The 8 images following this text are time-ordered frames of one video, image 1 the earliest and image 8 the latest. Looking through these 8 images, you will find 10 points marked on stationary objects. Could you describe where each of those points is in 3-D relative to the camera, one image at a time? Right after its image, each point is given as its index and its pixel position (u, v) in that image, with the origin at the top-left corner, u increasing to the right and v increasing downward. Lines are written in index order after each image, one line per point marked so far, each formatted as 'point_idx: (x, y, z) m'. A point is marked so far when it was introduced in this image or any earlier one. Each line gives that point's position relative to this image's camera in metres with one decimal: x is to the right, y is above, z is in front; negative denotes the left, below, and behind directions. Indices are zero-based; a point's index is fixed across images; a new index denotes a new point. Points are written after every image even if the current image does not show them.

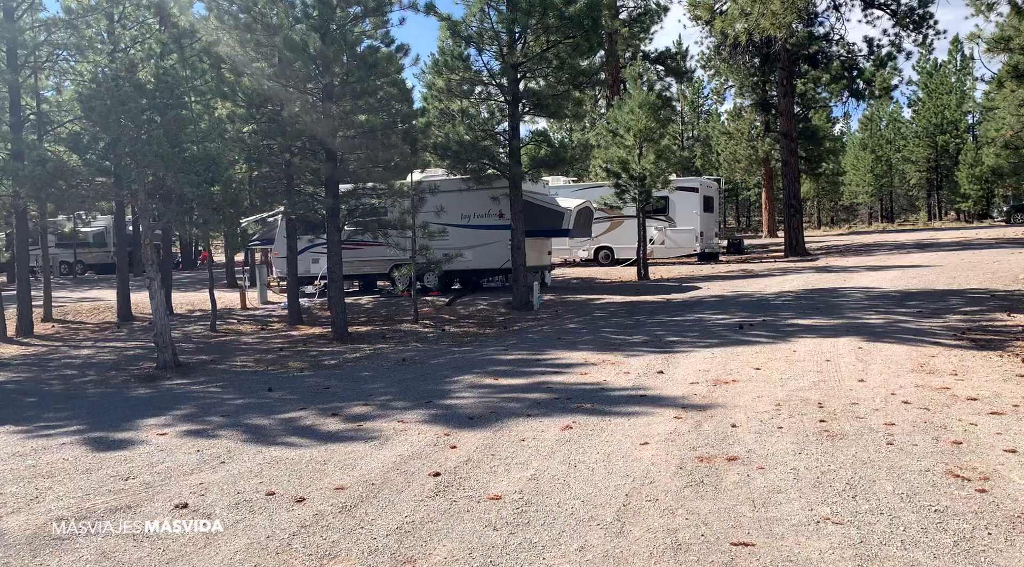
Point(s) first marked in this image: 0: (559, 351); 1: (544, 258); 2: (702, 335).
0: (+0.6, -0.9, +10.6) m
1: (+0.7, +0.6, +19.0) m
2: (+2.6, -0.7, +11.1) m
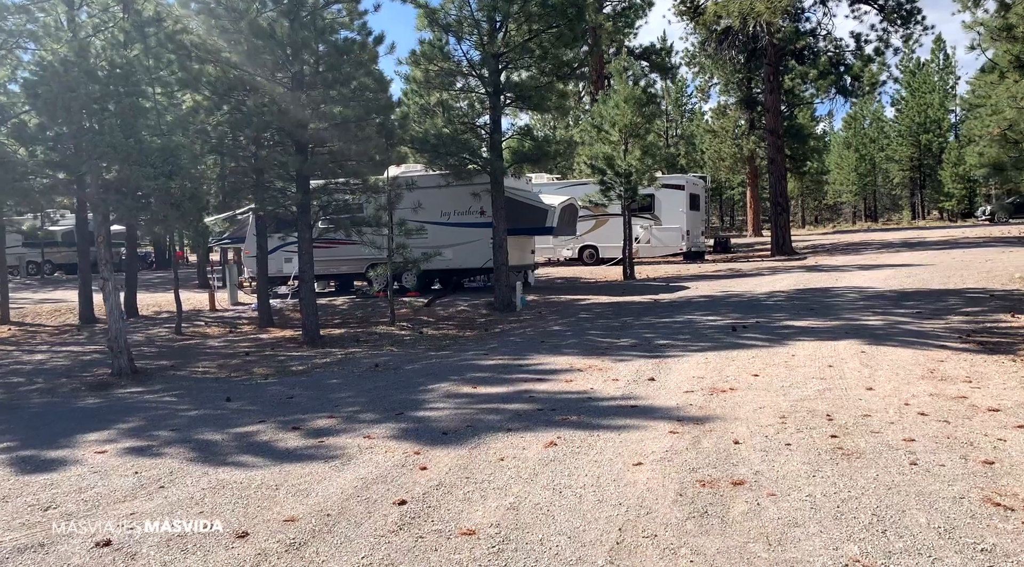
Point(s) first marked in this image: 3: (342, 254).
0: (+0.4, -0.9, +9.9) m
1: (+0.3, +0.6, +18.4) m
2: (+2.3, -0.7, +10.5) m
3: (-3.6, +0.6, +17.6) m
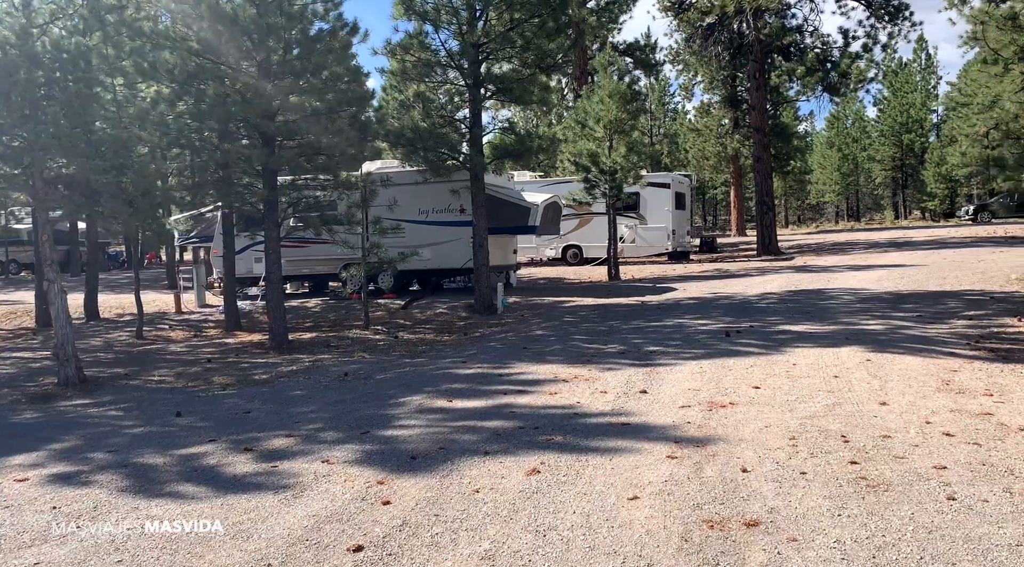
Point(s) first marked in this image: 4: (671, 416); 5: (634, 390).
0: (+0.1, -0.9, +9.2) m
1: (-0.1, +0.6, +17.7) m
2: (+2.1, -0.7, +9.8) m
3: (-4.0, +0.6, +16.8) m
4: (+1.2, -1.0, +6.3) m
5: (+1.1, -1.0, +7.4) m
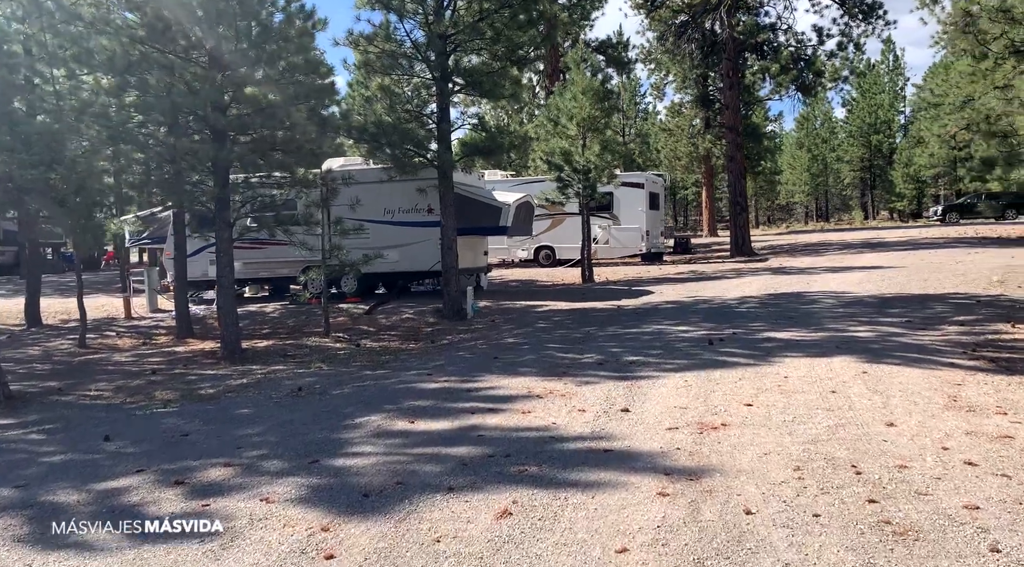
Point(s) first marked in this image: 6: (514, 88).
0: (-0.2, -1.0, +8.5) m
1: (-0.7, +0.5, +17.0) m
2: (+1.7, -0.8, +9.2) m
3: (-4.6, +0.5, +15.9) m
4: (+1.0, -1.1, +5.6) m
5: (+0.8, -1.0, +6.7) m
6: (0.0, +3.3, +13.7) m
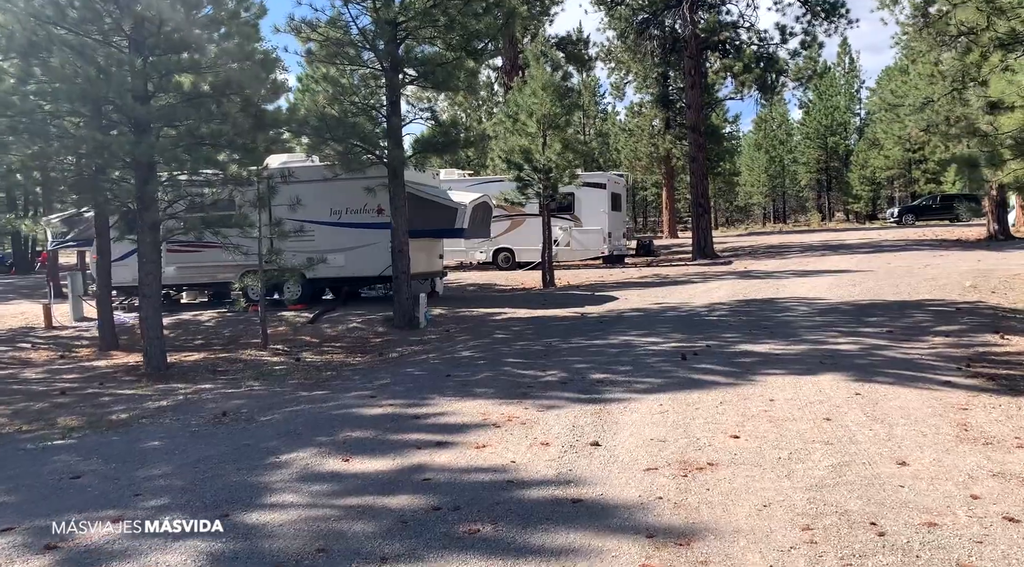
0: (-0.6, -1.1, +7.6) m
1: (-1.5, +0.4, +16.0) m
2: (+1.3, -0.9, +8.4) m
3: (-5.4, +0.4, +14.8) m
4: (+0.7, -1.2, +4.7) m
5: (+0.5, -1.1, +5.8) m
6: (-0.7, +3.2, +12.8) m
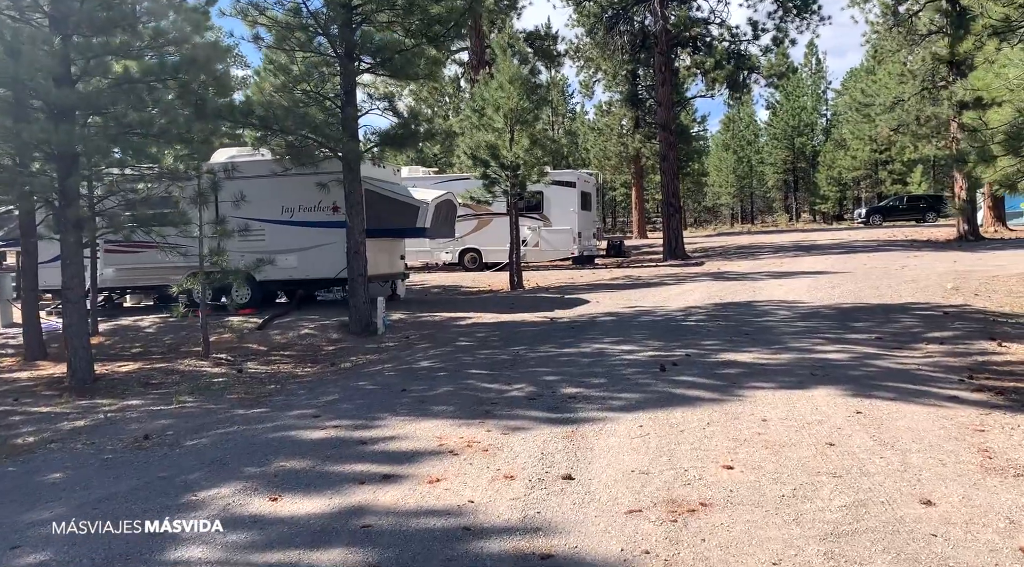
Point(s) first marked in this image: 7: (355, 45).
0: (-0.9, -1.1, +6.7) m
1: (-2.2, +0.4, +15.1) m
2: (+0.9, -0.9, +7.6) m
3: (-6.0, +0.4, +13.7) m
4: (+0.5, -1.2, +3.9) m
5: (+0.2, -1.2, +5.0) m
6: (-1.2, +3.1, +11.9) m
7: (-2.2, +3.3, +11.6) m
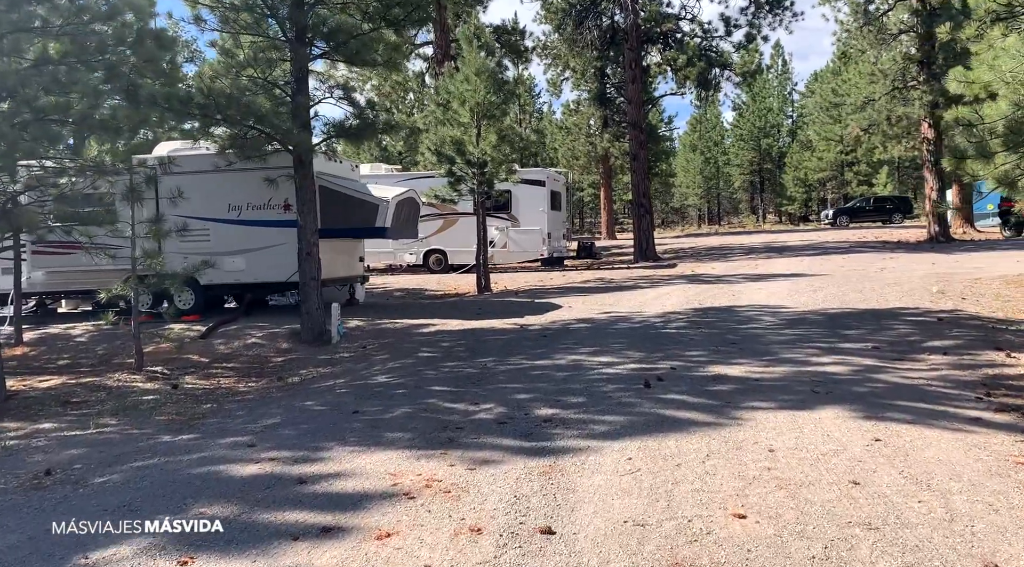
0: (-1.2, -1.2, +5.8) m
1: (-2.7, +0.3, +14.1) m
2: (+0.6, -1.0, +6.7) m
3: (-6.5, +0.3, +12.6) m
4: (+0.4, -1.3, +3.1) m
5: (+0.1, -1.2, +4.1) m
6: (-1.6, +3.1, +11.0) m
7: (-2.6, +3.3, +10.6) m
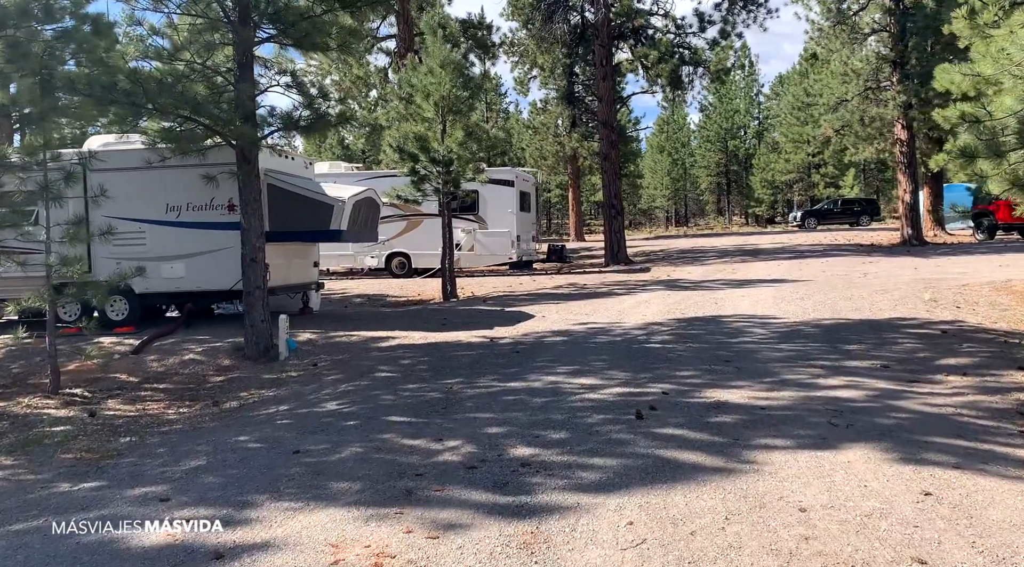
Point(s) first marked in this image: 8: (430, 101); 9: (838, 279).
0: (-1.3, -1.3, +4.7) m
1: (-3.2, +0.2, +12.9) m
2: (+0.4, -1.1, +5.7) m
3: (-6.9, +0.2, +11.3) m
4: (+0.3, -1.4, +2.0) m
5: (0.0, -1.3, +3.1) m
6: (-2.0, +3.0, +9.9) m
7: (-3.0, +3.2, +9.5) m
8: (-1.5, +3.3, +15.0) m
9: (+6.7, +0.1, +16.8) m
